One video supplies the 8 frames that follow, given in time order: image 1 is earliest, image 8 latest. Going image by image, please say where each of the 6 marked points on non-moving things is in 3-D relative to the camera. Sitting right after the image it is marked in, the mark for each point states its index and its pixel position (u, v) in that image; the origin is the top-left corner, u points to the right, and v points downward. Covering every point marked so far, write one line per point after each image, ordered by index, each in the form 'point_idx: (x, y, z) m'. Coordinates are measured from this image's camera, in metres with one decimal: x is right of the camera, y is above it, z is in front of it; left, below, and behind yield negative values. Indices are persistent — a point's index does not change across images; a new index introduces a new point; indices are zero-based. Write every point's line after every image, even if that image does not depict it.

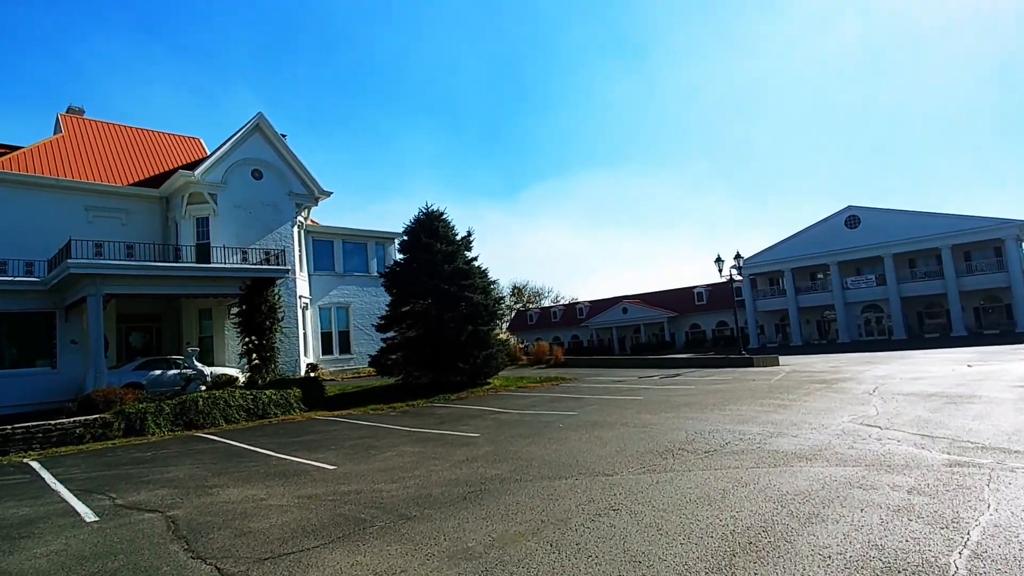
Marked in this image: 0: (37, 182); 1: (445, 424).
0: (-15.5, +3.5, +18.8) m
1: (-1.3, -2.7, +11.6) m
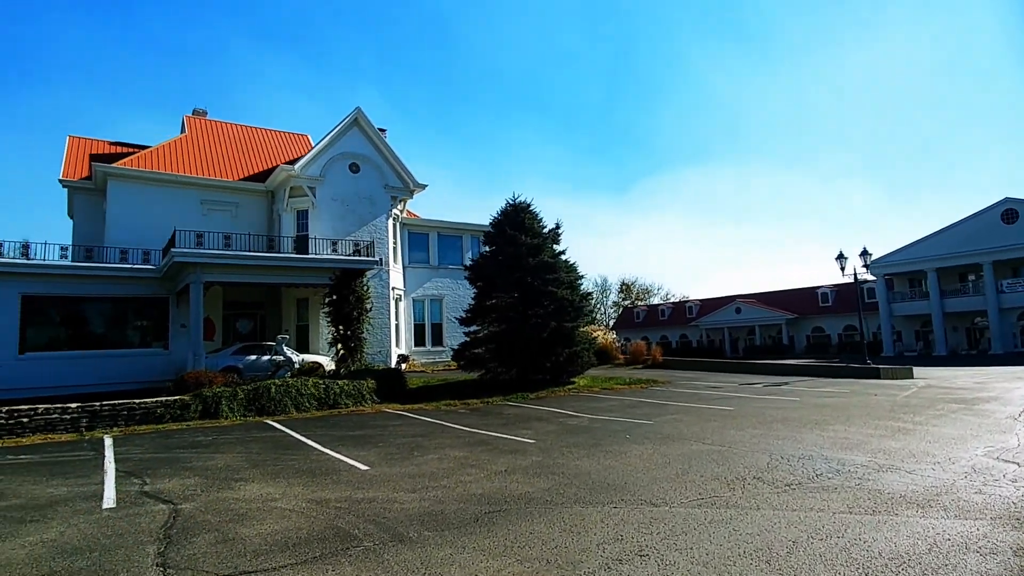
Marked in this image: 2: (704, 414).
0: (-12.5, +3.9, +20.5) m
1: (-0.1, -2.6, +10.8) m
2: (+3.9, -2.6, +11.7) m
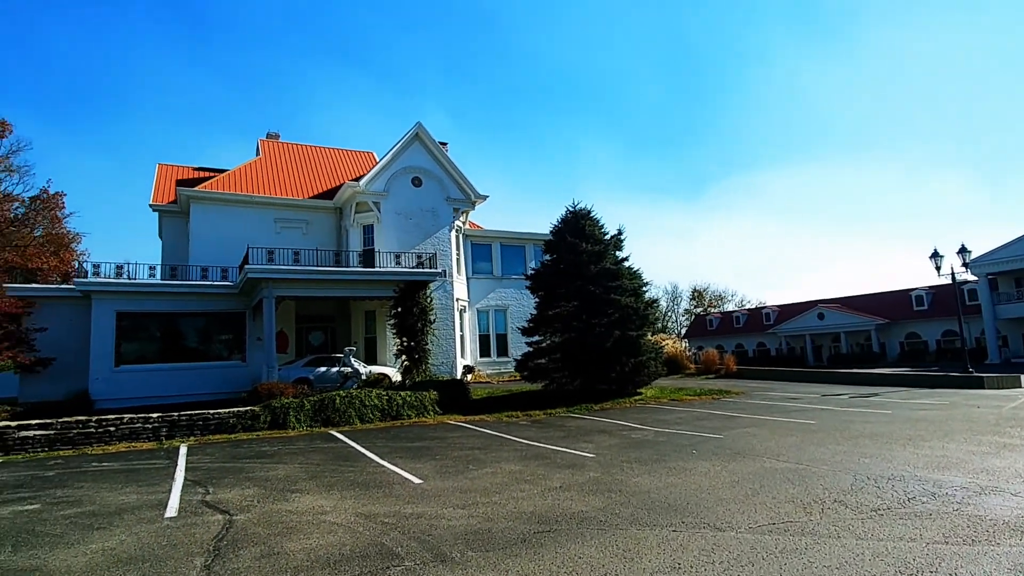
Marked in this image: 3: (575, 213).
0: (-10.3, +3.4, +21.7) m
1: (+1.0, -2.7, +10.5) m
2: (+5.1, -2.6, +10.8) m
3: (+2.0, +2.3, +17.9) m
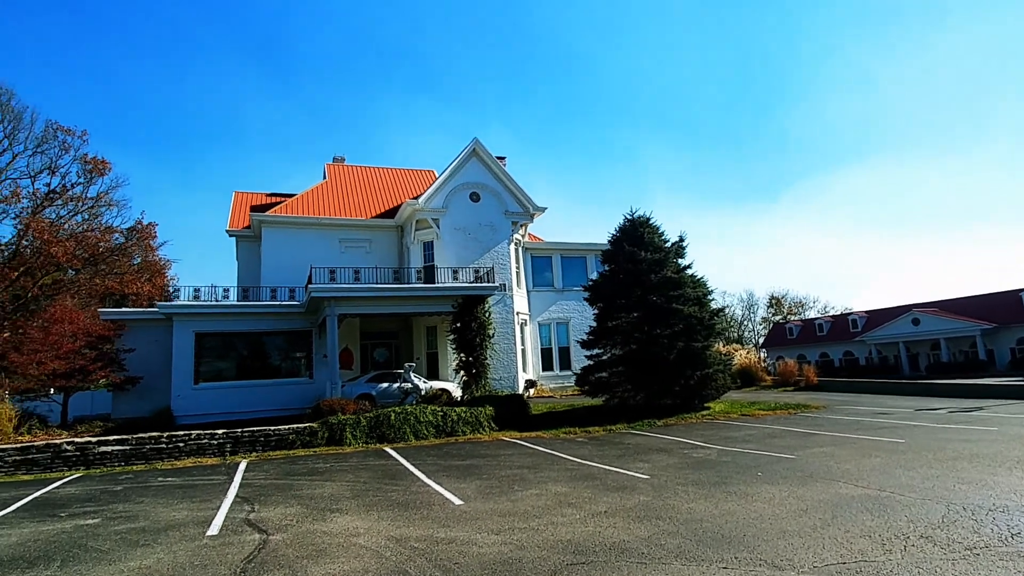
0: (-8.1, +2.6, +22.6) m
1: (+2.0, -2.9, +10.0) m
2: (+6.0, -2.7, +9.8) m
3: (+3.7, +2.0, +17.3) m
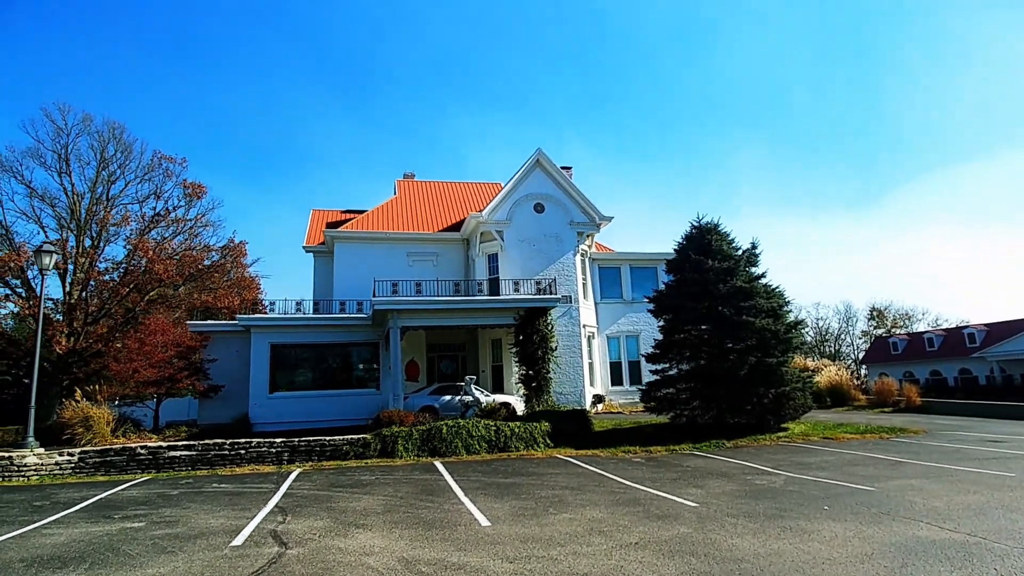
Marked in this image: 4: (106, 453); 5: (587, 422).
0: (-5.5, +2.1, +23.3) m
1: (+2.7, -3.1, +9.2) m
2: (+6.7, -2.9, +8.5) m
3: (+5.4, +1.7, +16.4) m
4: (-8.0, -3.2, +11.1) m
5: (+1.8, -3.4, +14.6) m
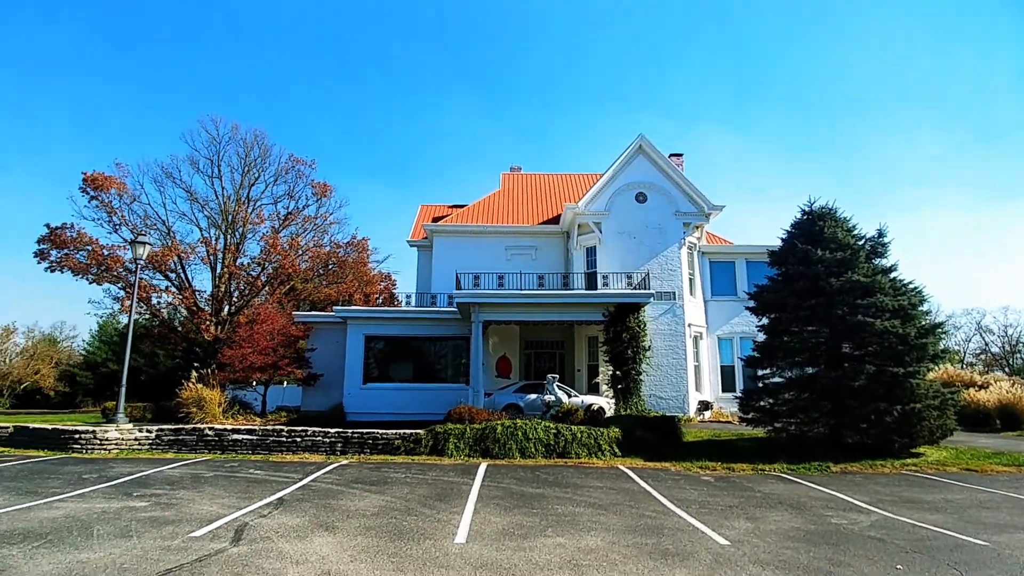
0: (-1.7, +2.3, +23.2) m
1: (+3.0, -2.9, +7.6) m
2: (+6.8, -2.7, +6.0) m
3: (+7.3, +1.9, +14.0) m
4: (-6.9, -3.0, +11.9) m
5: (+3.3, -3.3, +13.1) m
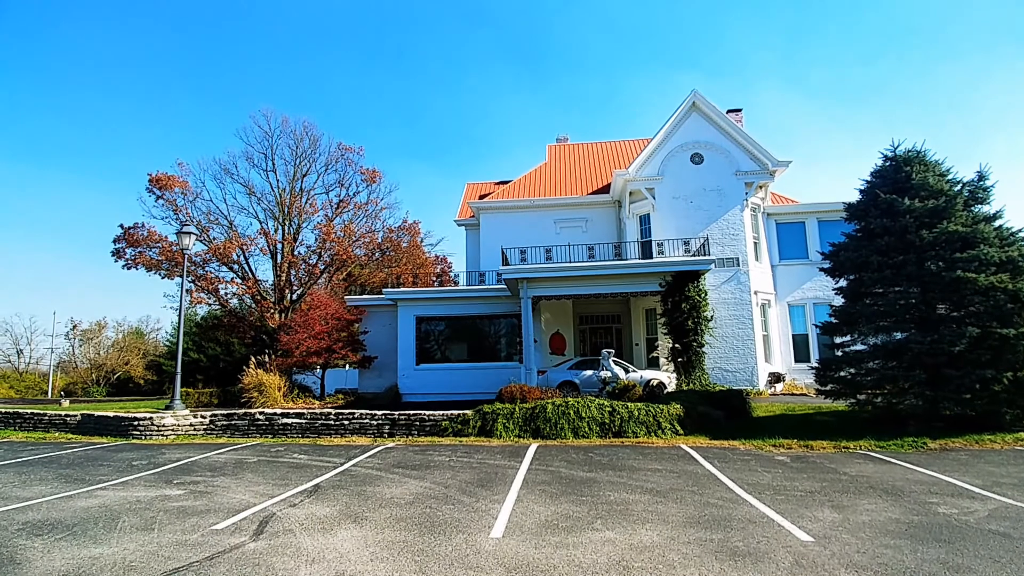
0: (+0.3, +3.2, +22.4) m
1: (+3.6, -2.4, +6.7) m
2: (+7.2, -2.1, +4.7) m
3: (+8.3, +2.8, +12.4) m
4: (-5.8, -2.7, +12.0) m
5: (+4.5, -2.5, +12.1) m
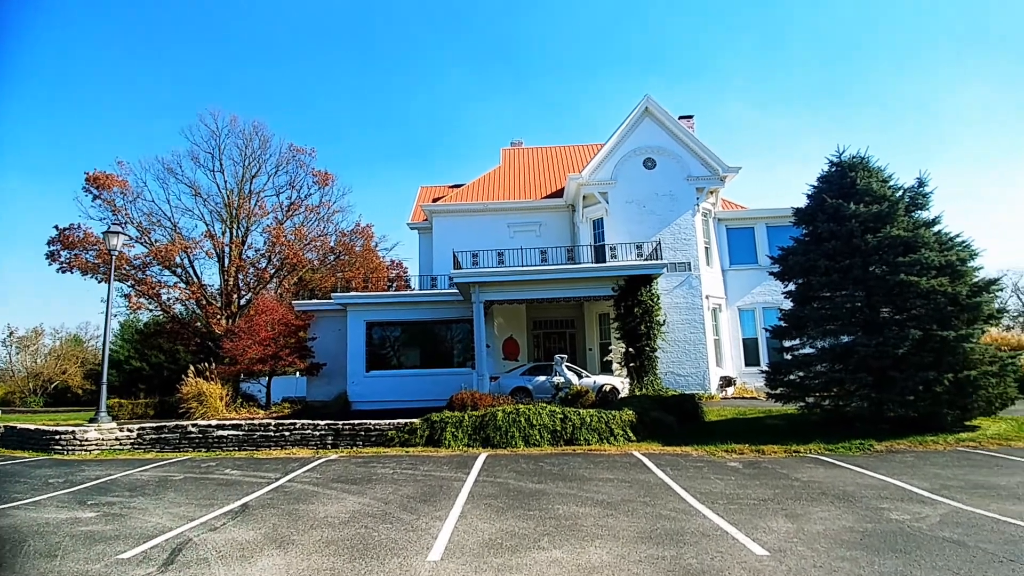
0: (-1.5, +3.1, +22.1) m
1: (+3.0, -2.4, +6.5) m
2: (+6.7, -2.1, +4.8) m
3: (+7.3, +2.7, +12.6) m
4: (-6.8, -2.8, +11.1) m
5: (+3.5, -2.6, +12.0) m
